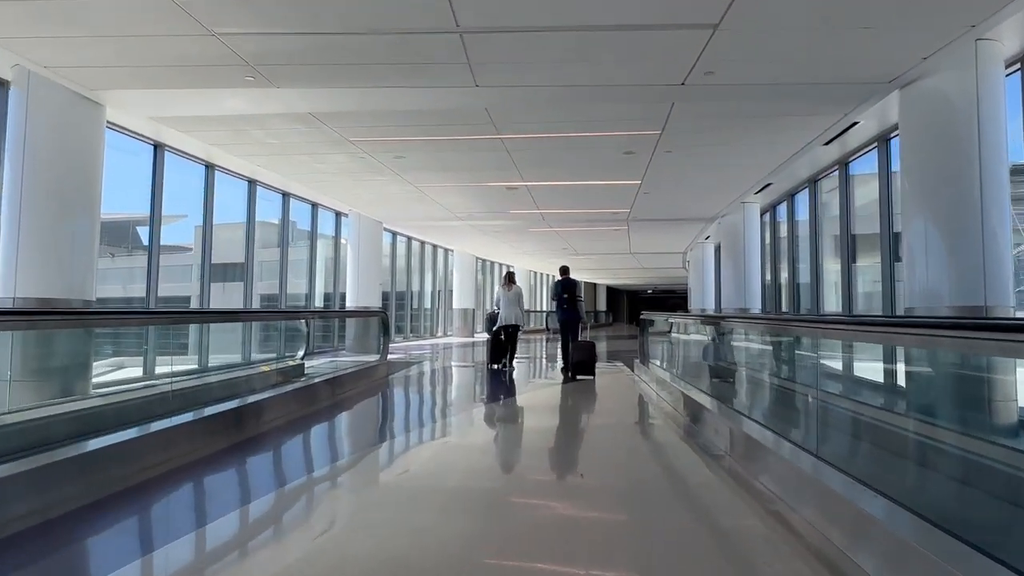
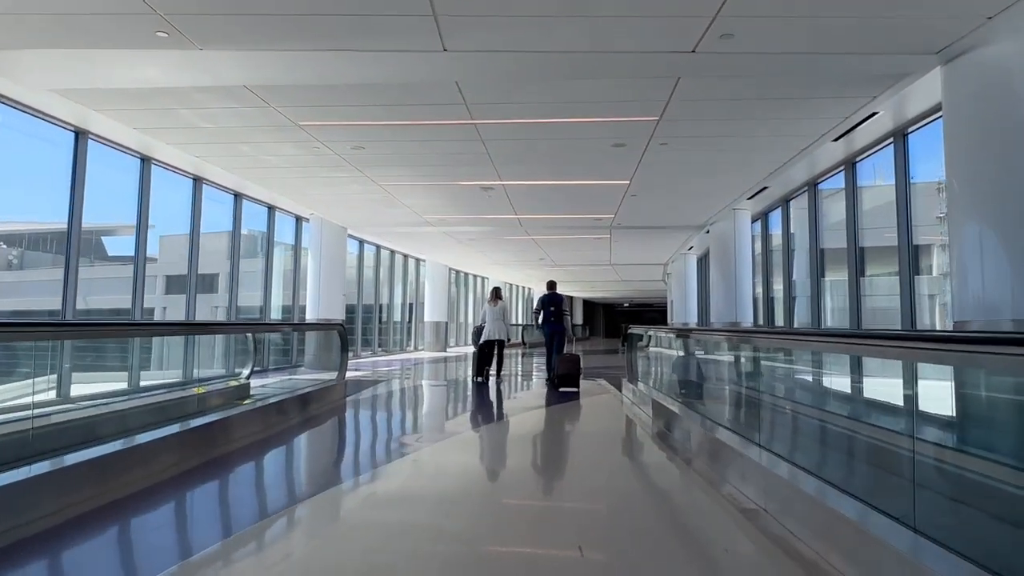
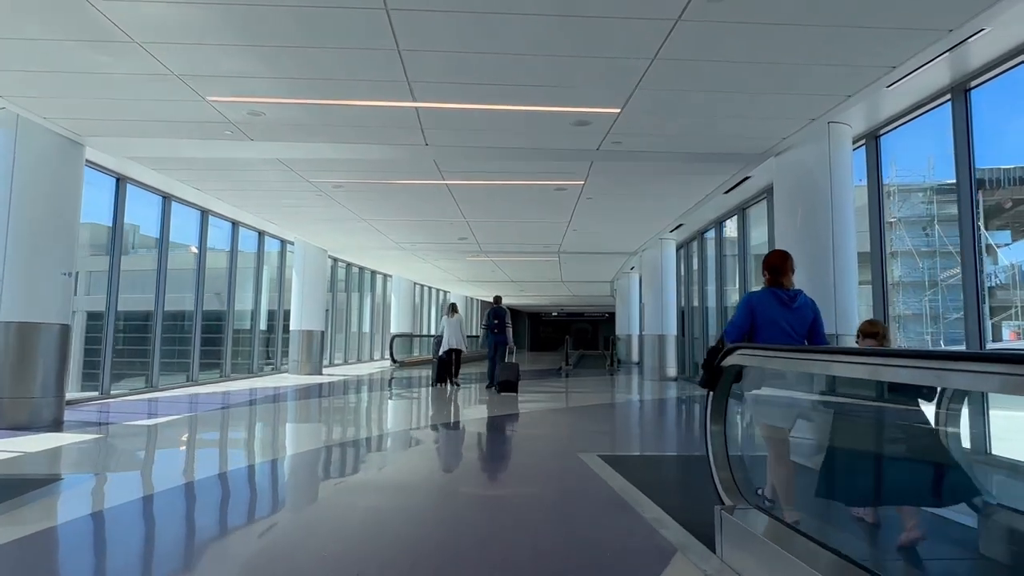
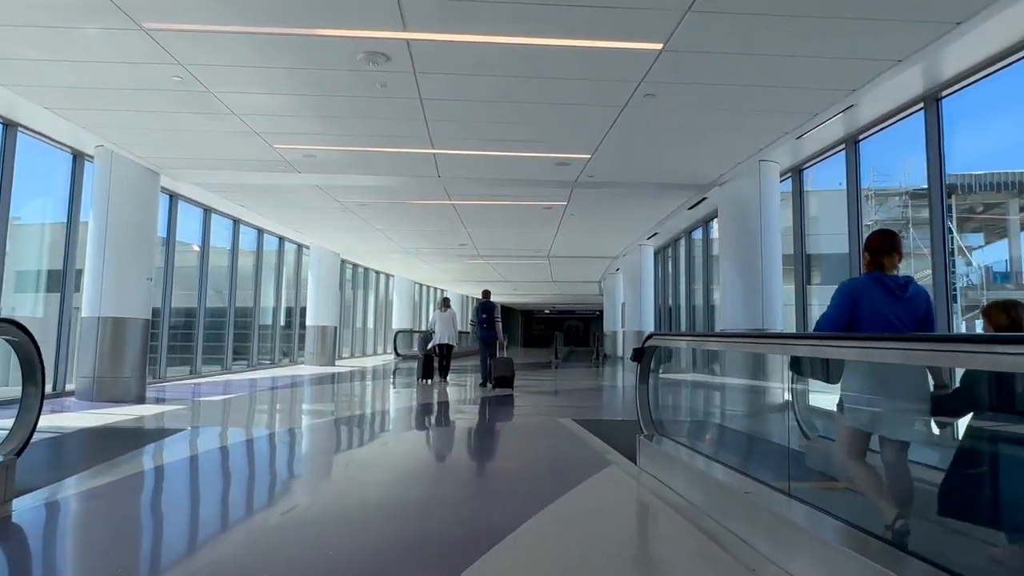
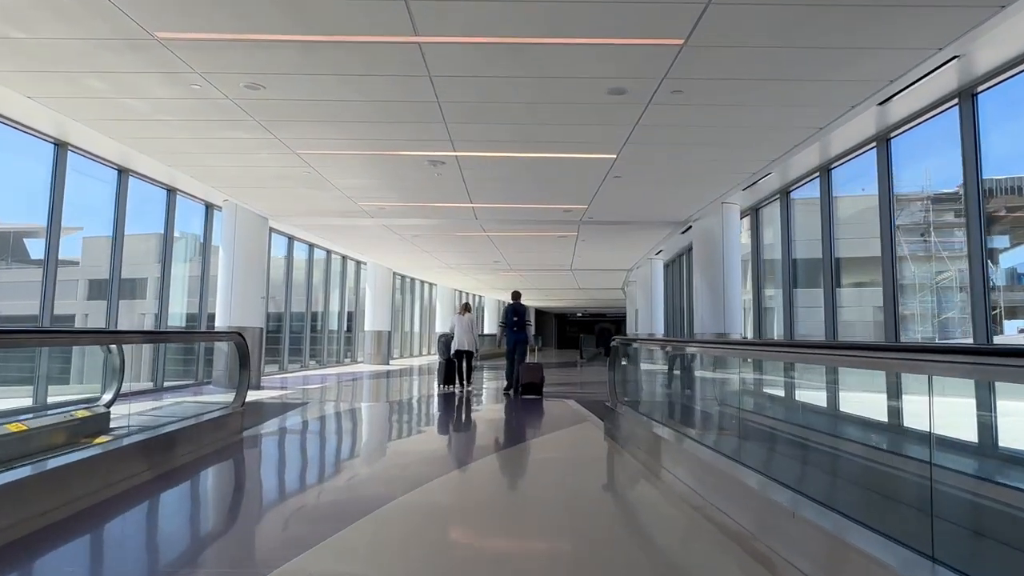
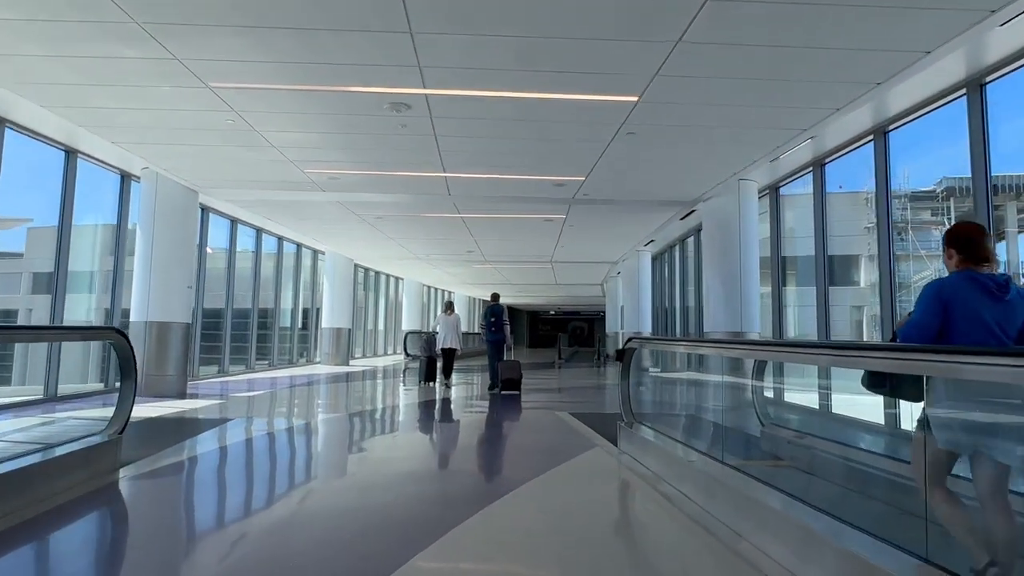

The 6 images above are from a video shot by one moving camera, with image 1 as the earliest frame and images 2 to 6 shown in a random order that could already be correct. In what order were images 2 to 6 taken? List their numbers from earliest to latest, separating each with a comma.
2, 5, 6, 4, 3
